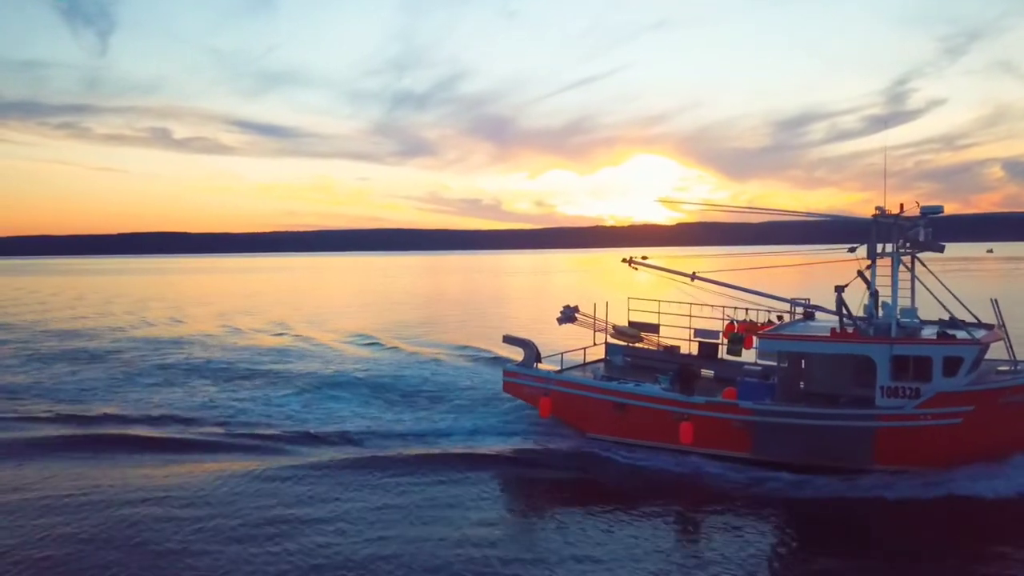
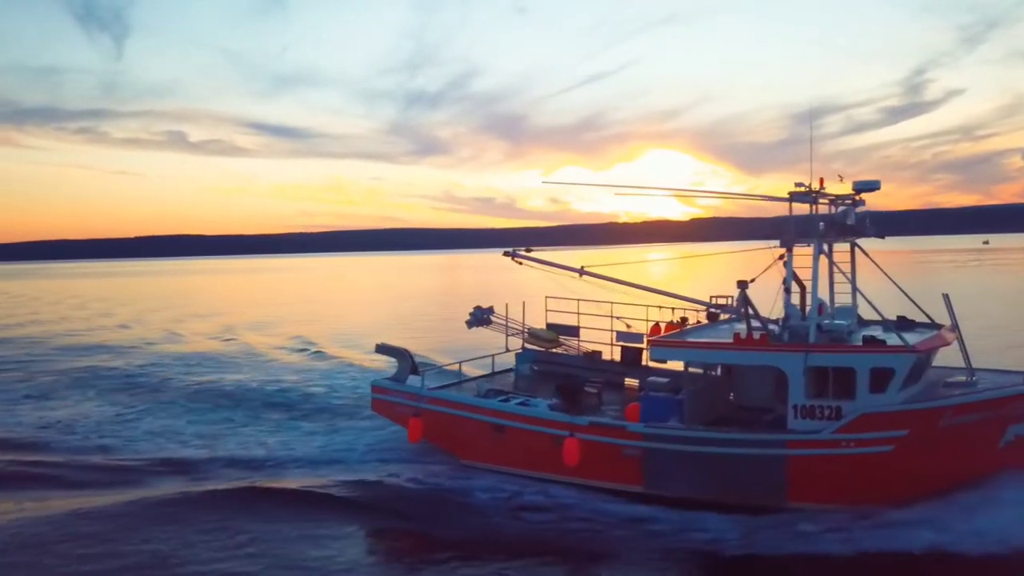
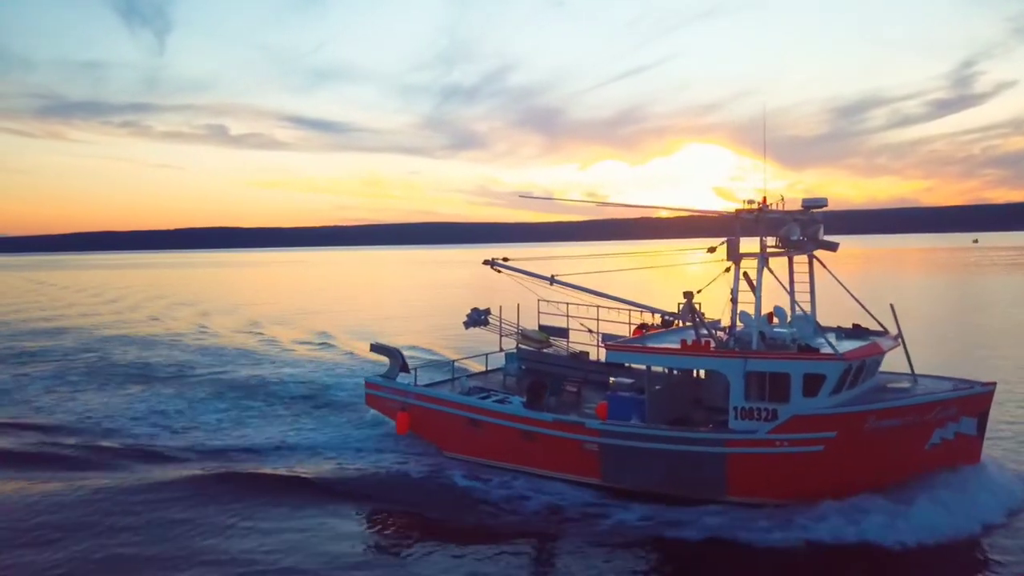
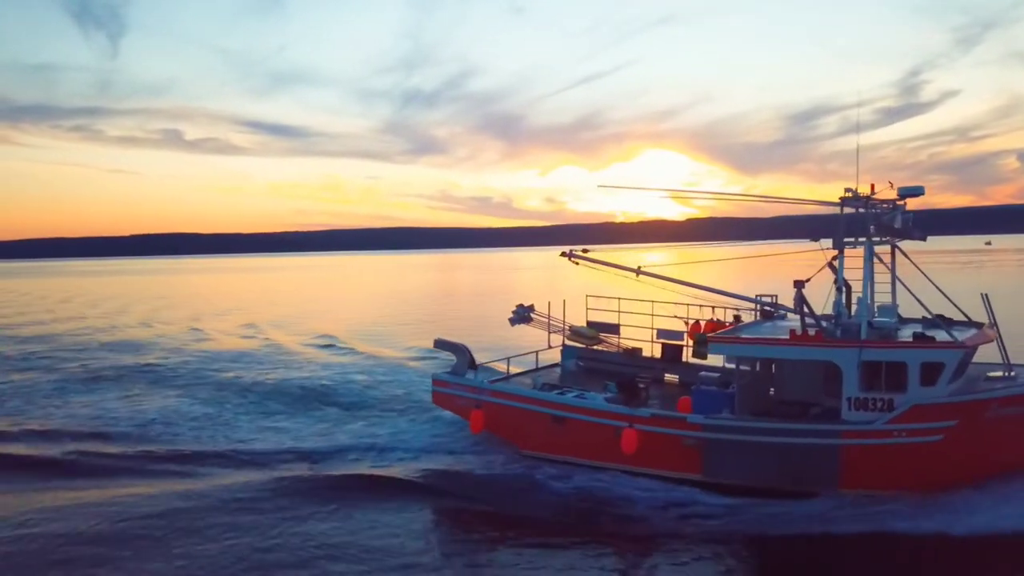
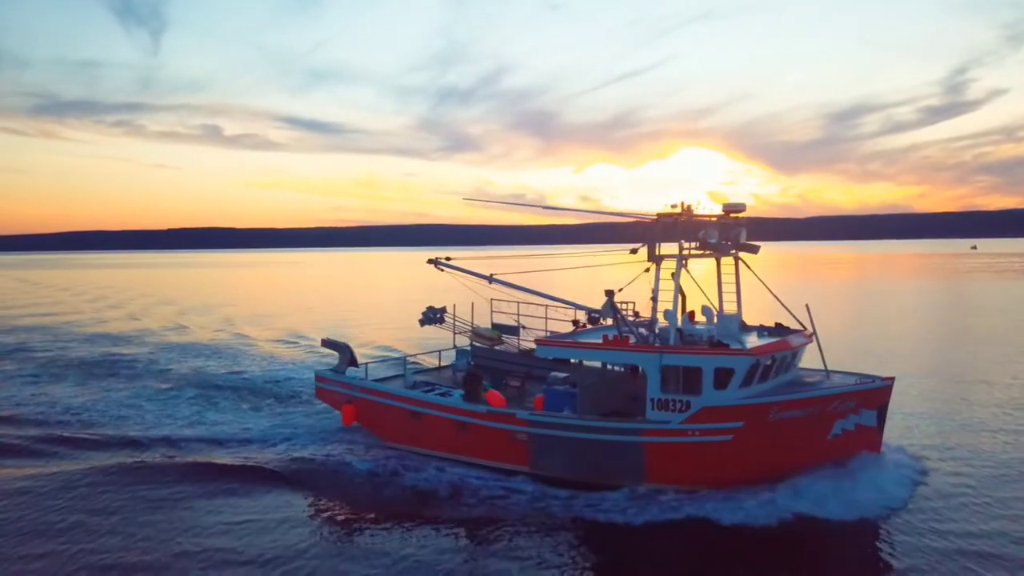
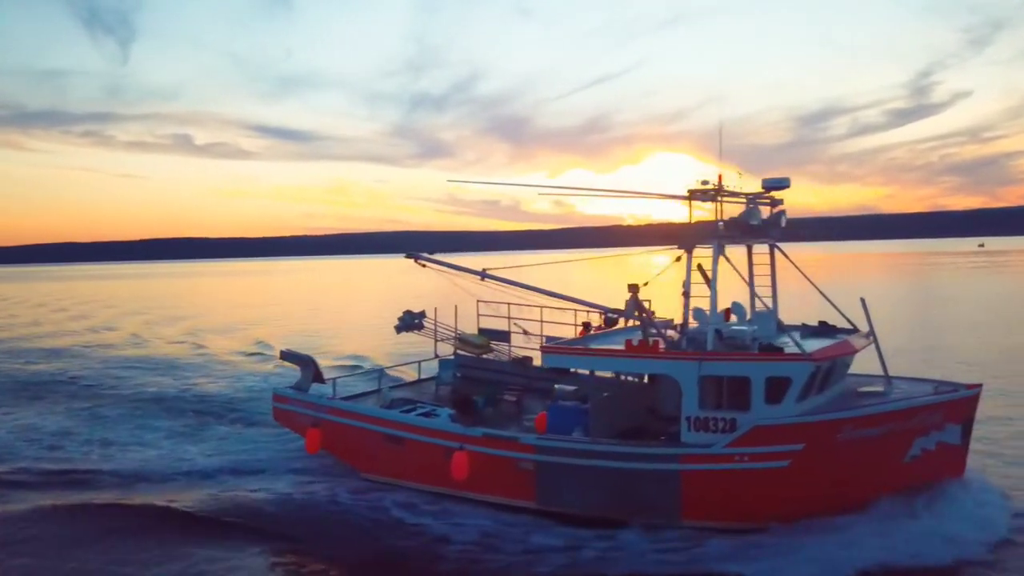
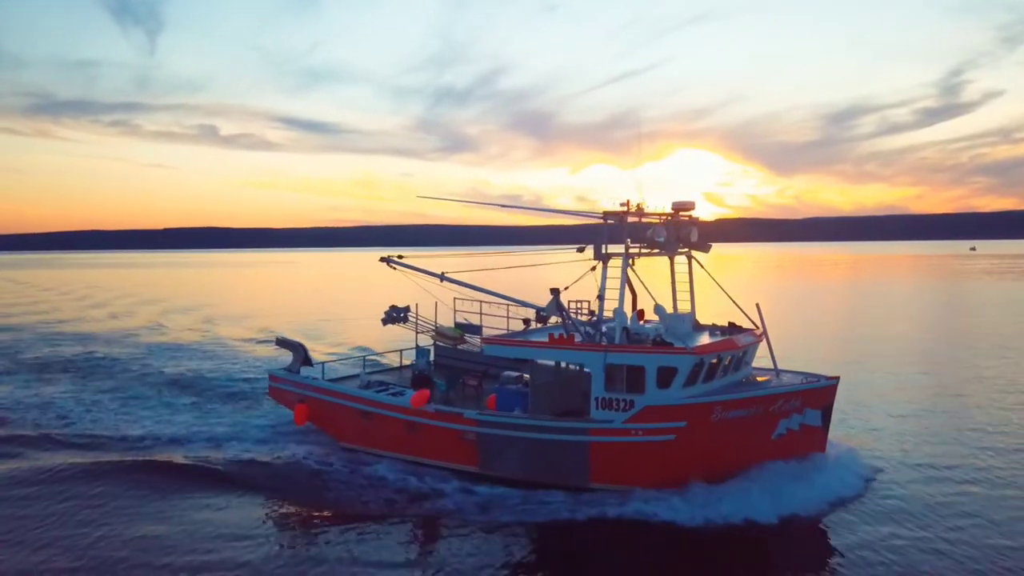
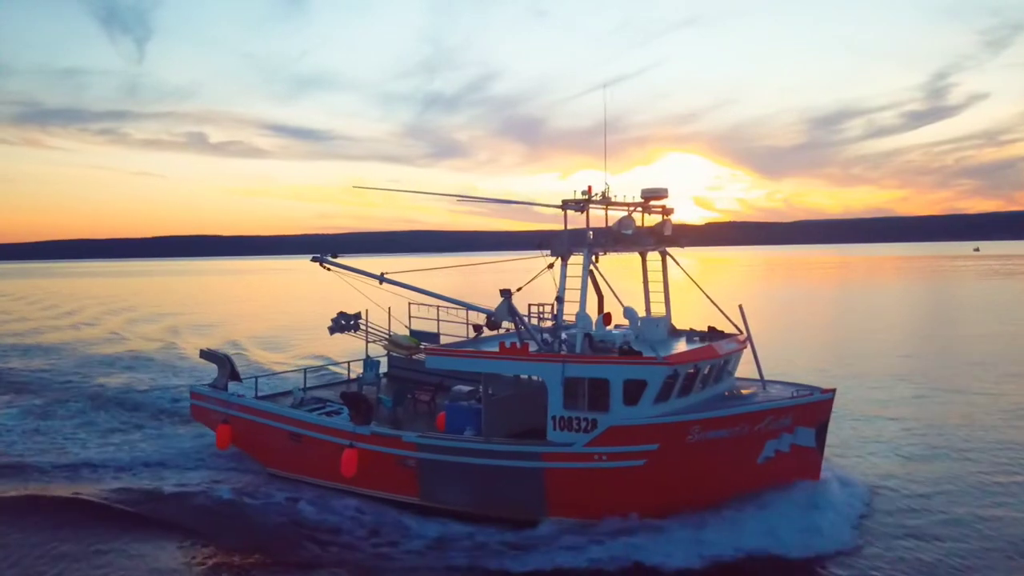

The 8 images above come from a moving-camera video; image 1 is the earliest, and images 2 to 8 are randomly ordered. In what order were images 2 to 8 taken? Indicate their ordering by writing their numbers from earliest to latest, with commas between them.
4, 2, 6, 8, 7, 5, 3
